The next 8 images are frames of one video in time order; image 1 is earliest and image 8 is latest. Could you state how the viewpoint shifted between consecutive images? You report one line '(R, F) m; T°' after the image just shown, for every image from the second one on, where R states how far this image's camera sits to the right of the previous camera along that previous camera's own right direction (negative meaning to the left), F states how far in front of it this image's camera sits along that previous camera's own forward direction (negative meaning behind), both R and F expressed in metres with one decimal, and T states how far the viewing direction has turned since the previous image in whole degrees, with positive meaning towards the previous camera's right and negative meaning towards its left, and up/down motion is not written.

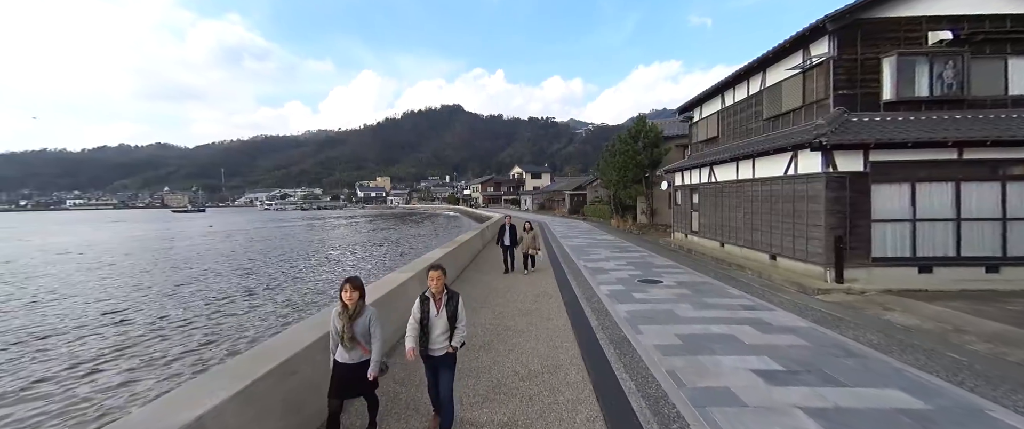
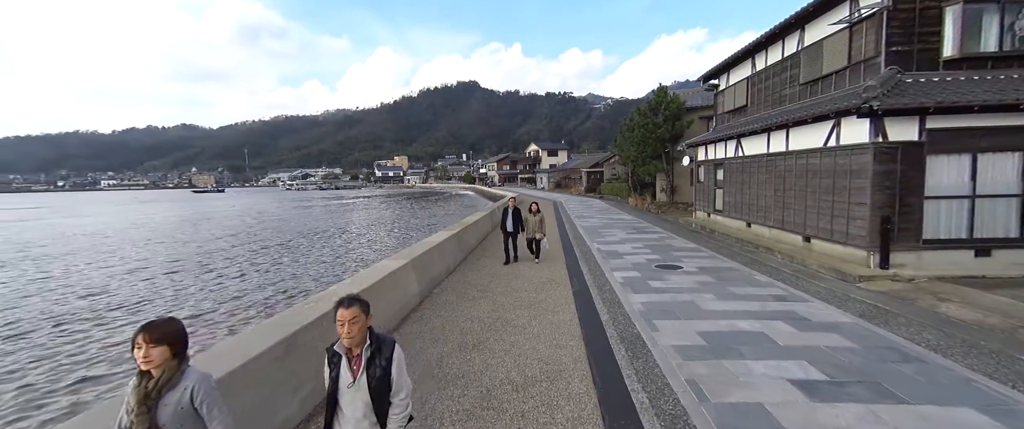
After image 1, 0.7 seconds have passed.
(+0.2, +0.6) m; -3°
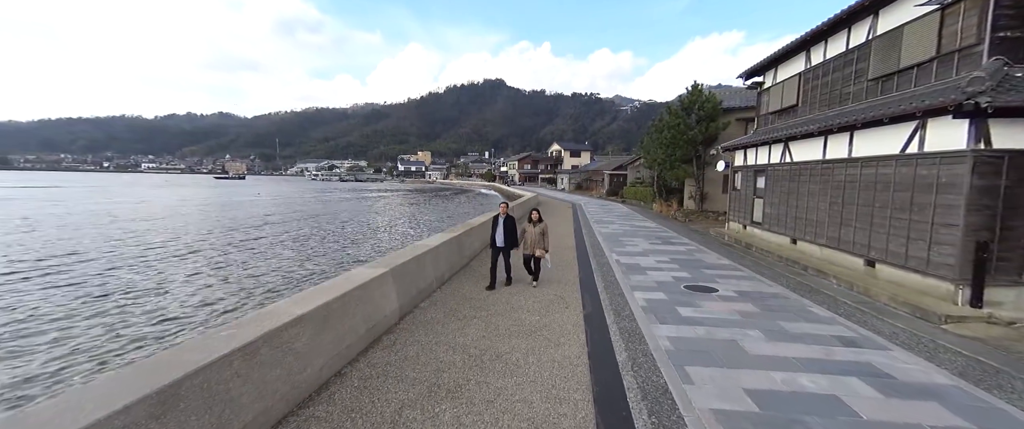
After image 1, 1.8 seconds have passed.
(+0.2, +0.9) m; -3°
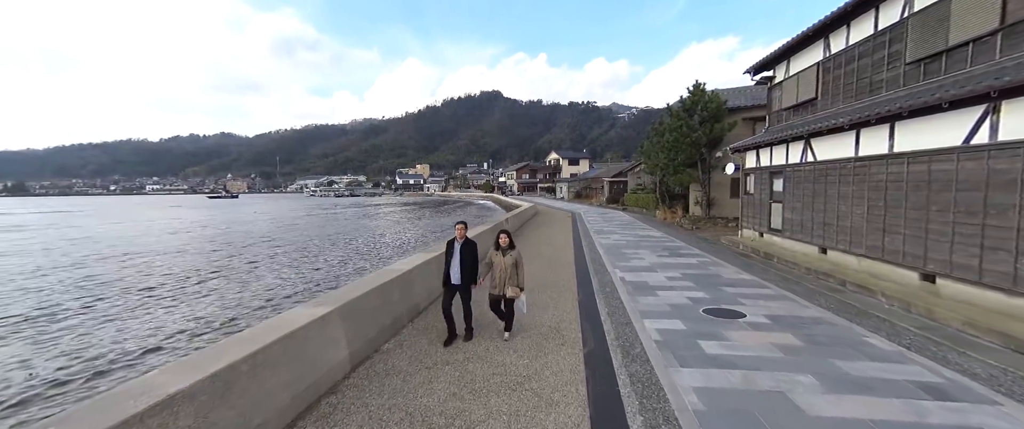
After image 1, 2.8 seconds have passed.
(+0.3, +1.0) m; 0°
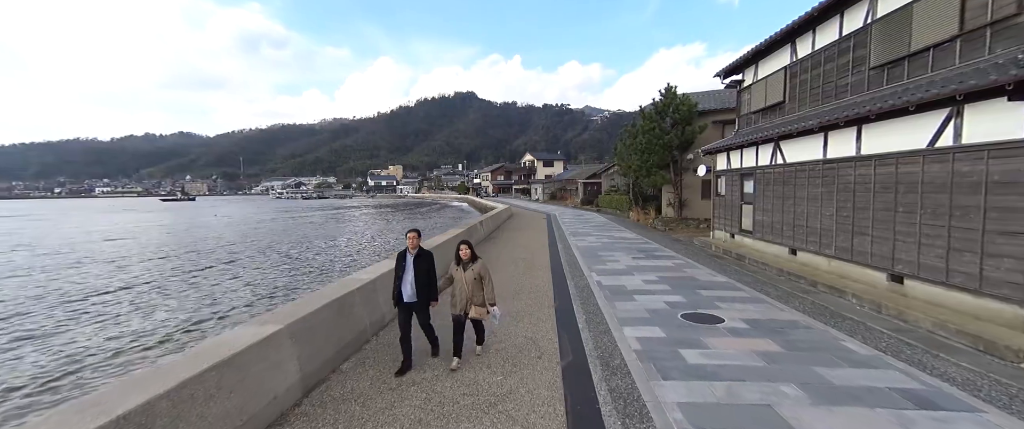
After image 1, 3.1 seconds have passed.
(0.0, +0.3) m; +4°
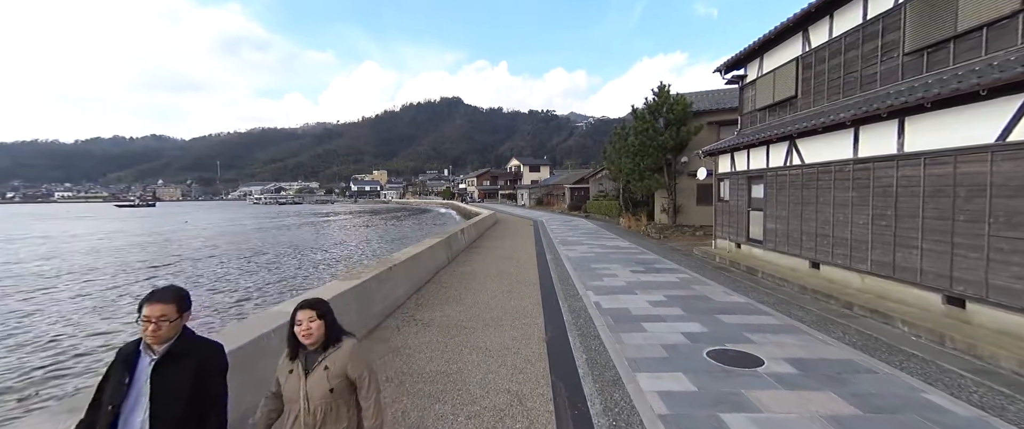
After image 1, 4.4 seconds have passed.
(+0.1, +1.2) m; +2°
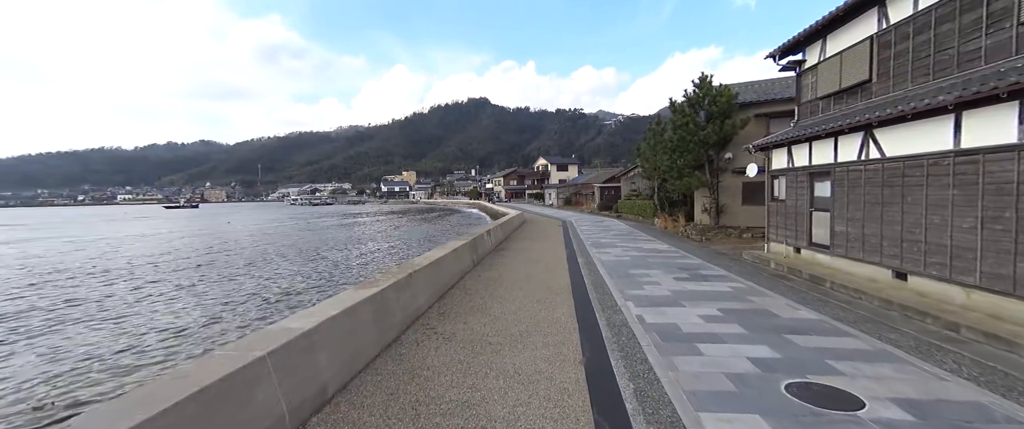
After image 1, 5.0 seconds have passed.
(-0.1, +0.6) m; -4°
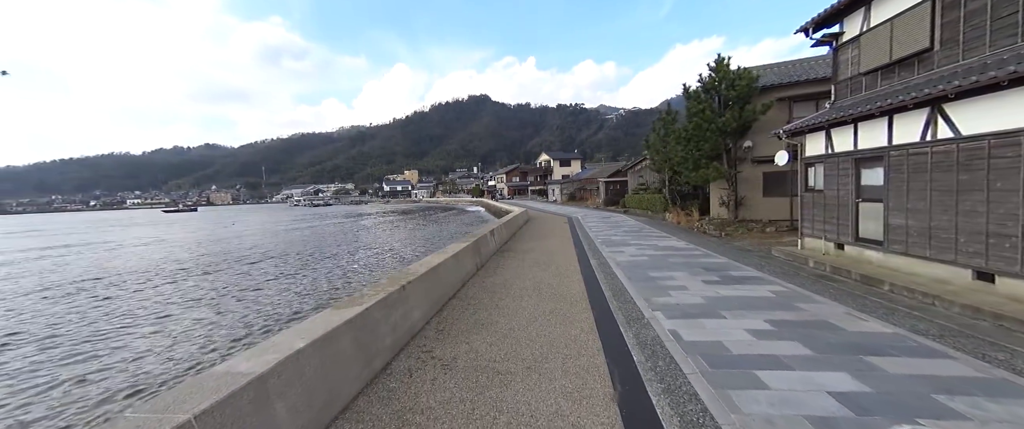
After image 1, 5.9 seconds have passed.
(0.0, +0.9) m; 0°
